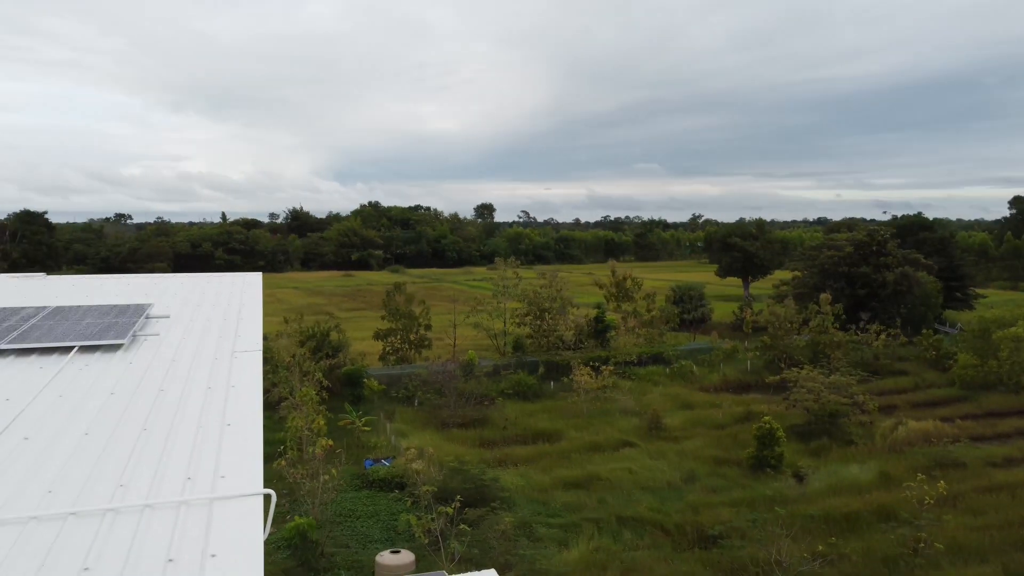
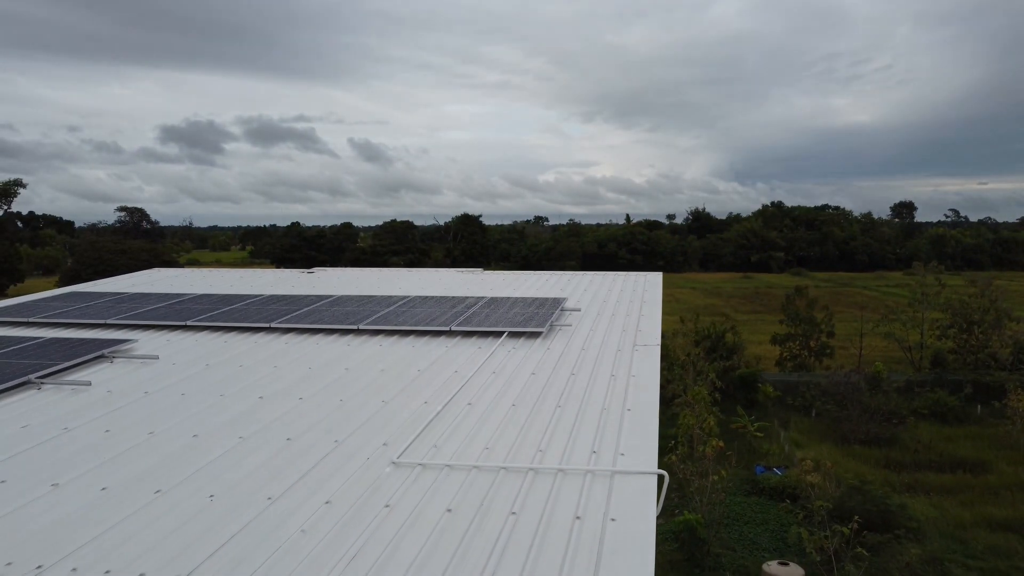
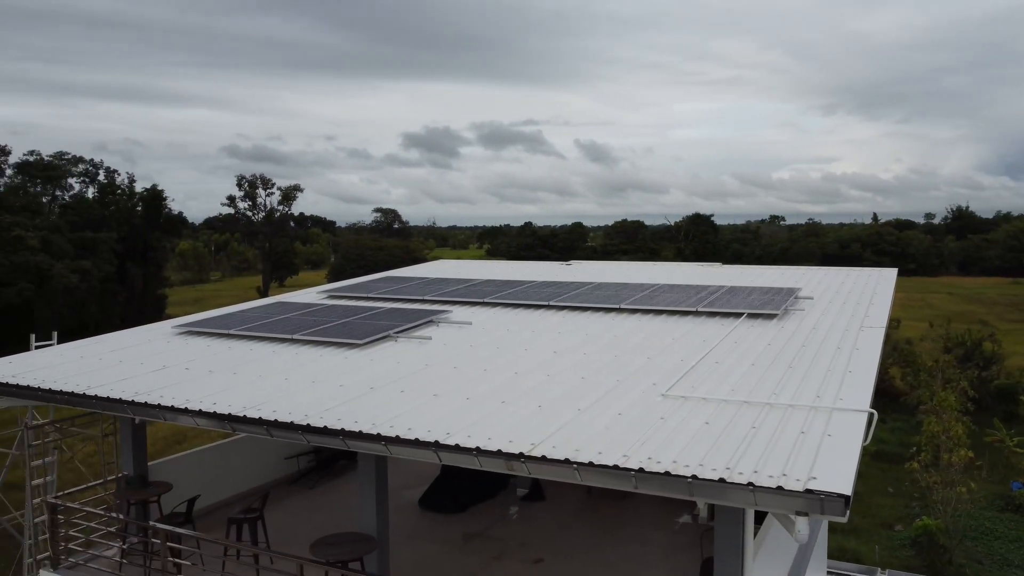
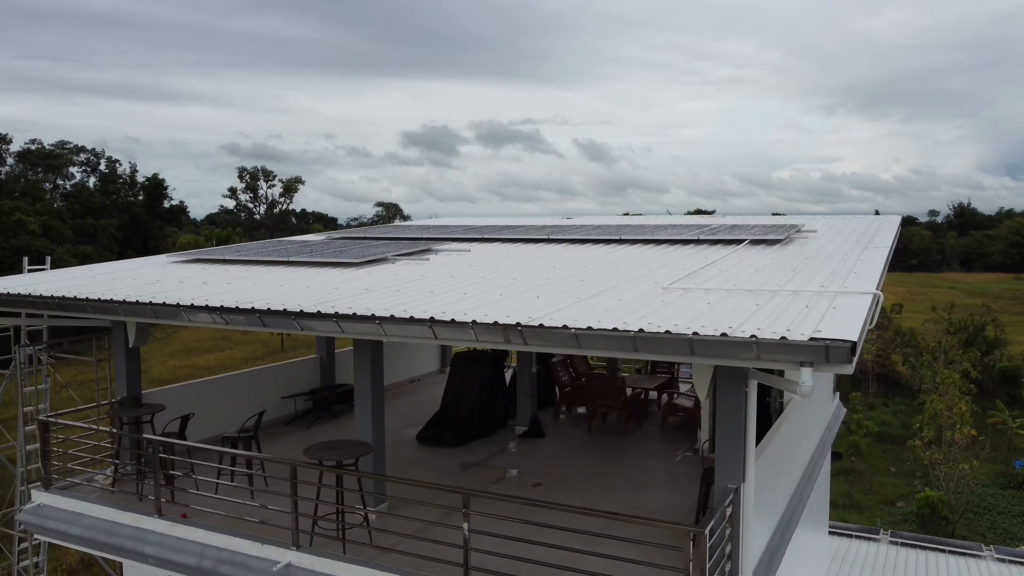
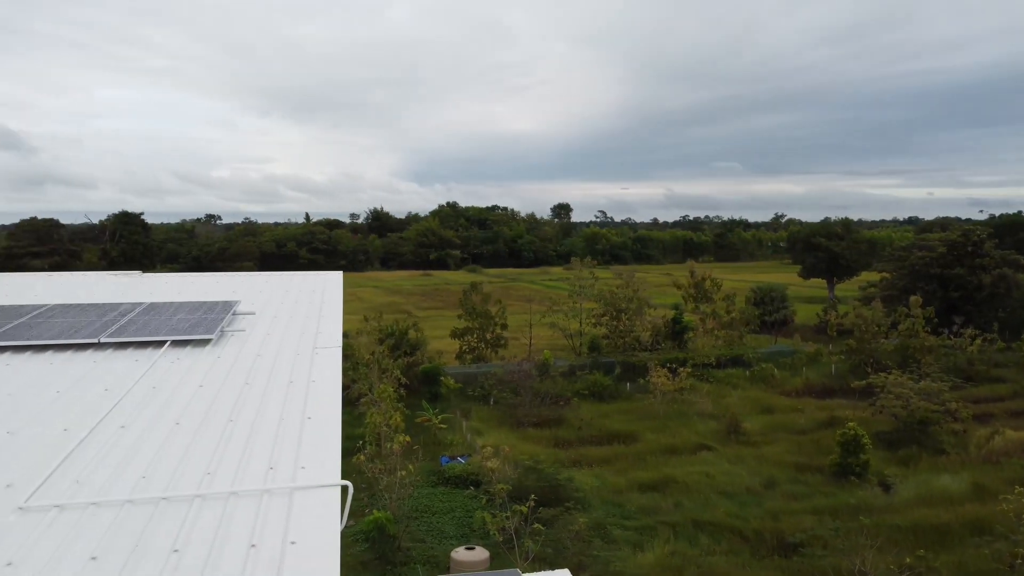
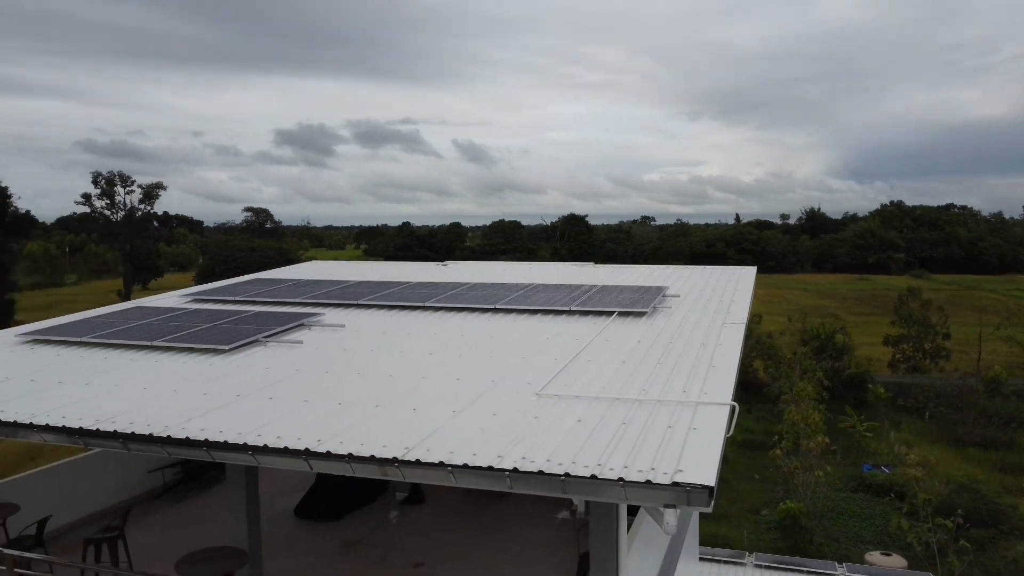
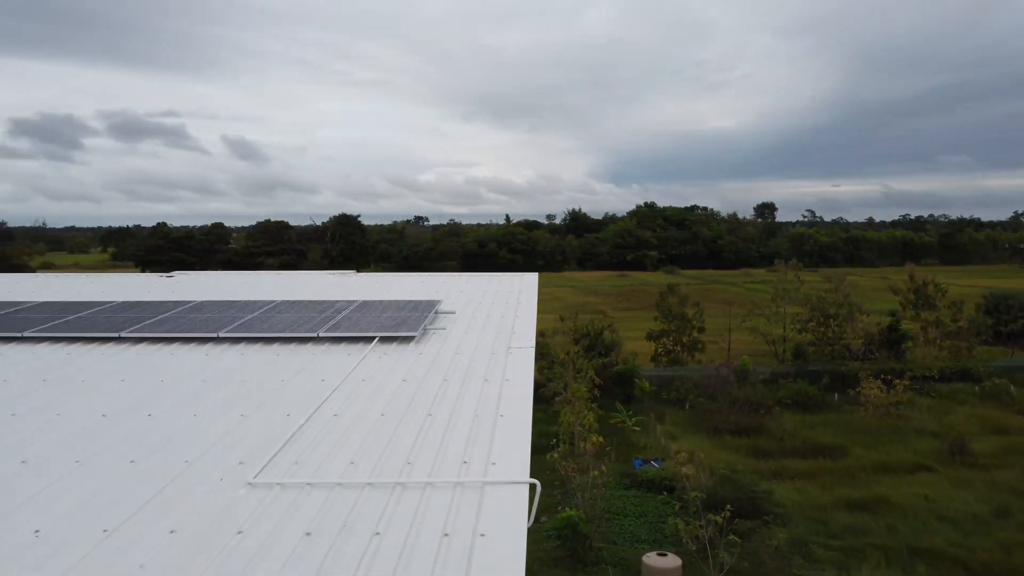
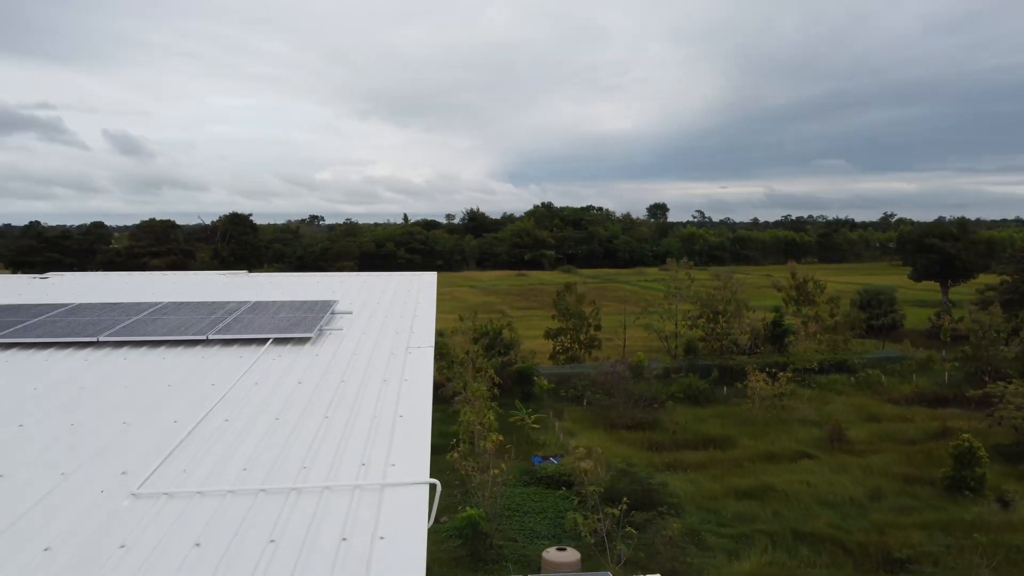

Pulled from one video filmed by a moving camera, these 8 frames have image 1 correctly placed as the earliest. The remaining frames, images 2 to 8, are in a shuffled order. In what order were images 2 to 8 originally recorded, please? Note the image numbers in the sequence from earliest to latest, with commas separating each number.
5, 8, 7, 2, 6, 3, 4
